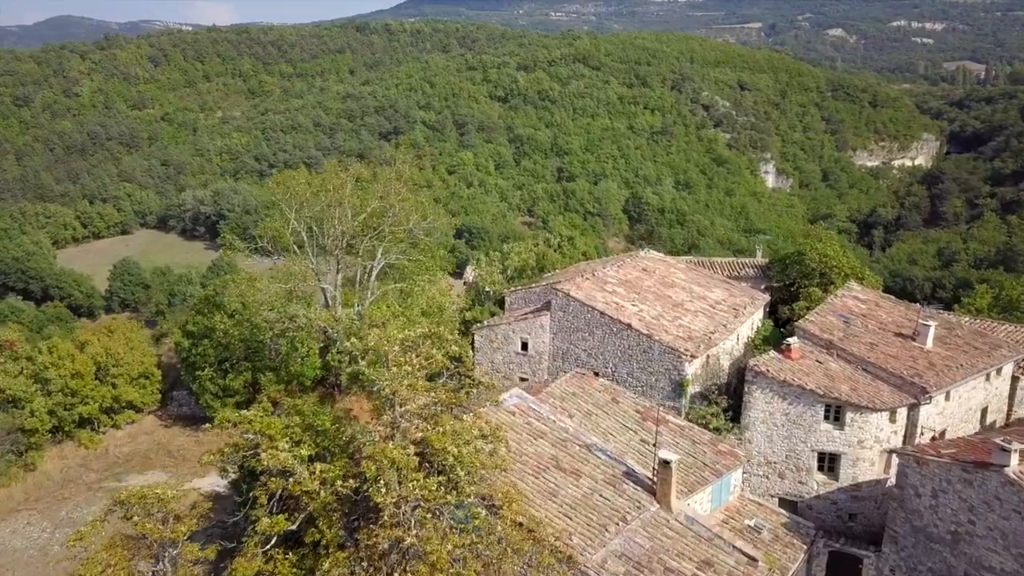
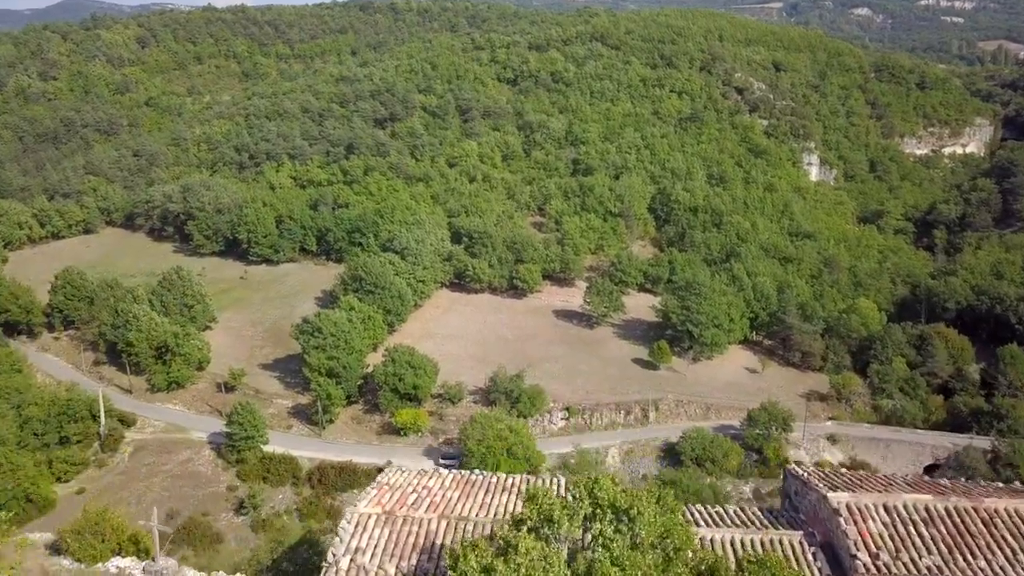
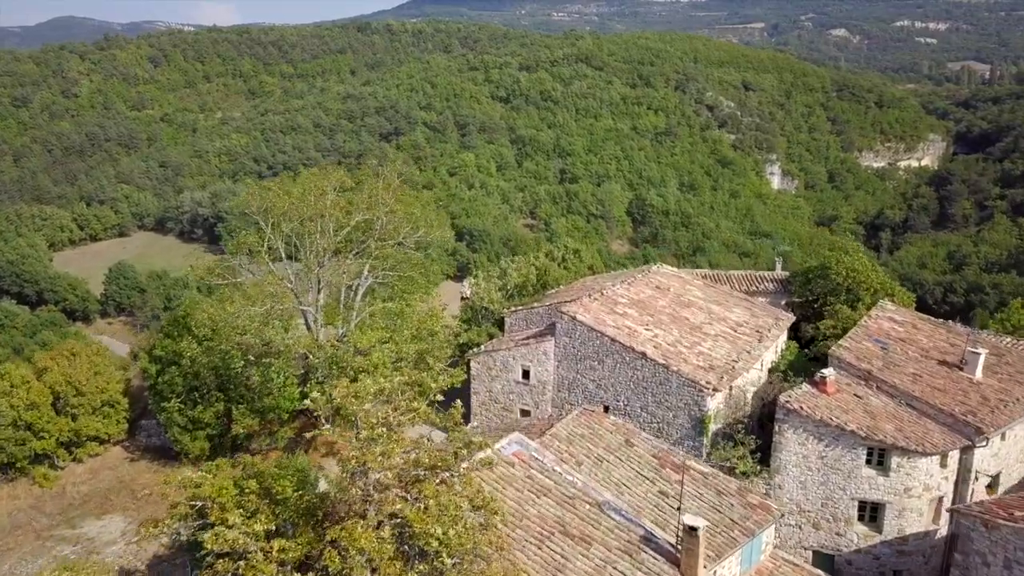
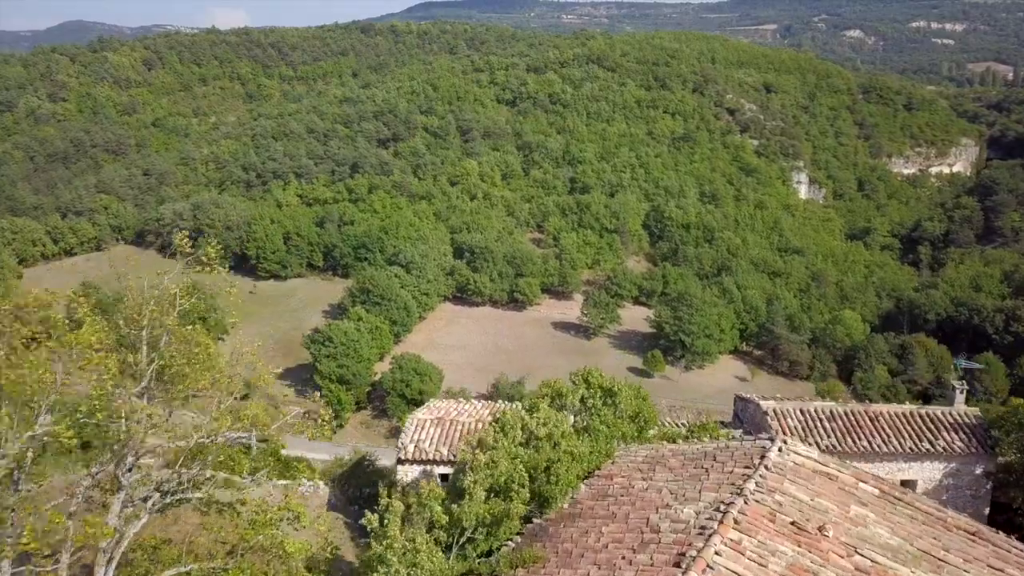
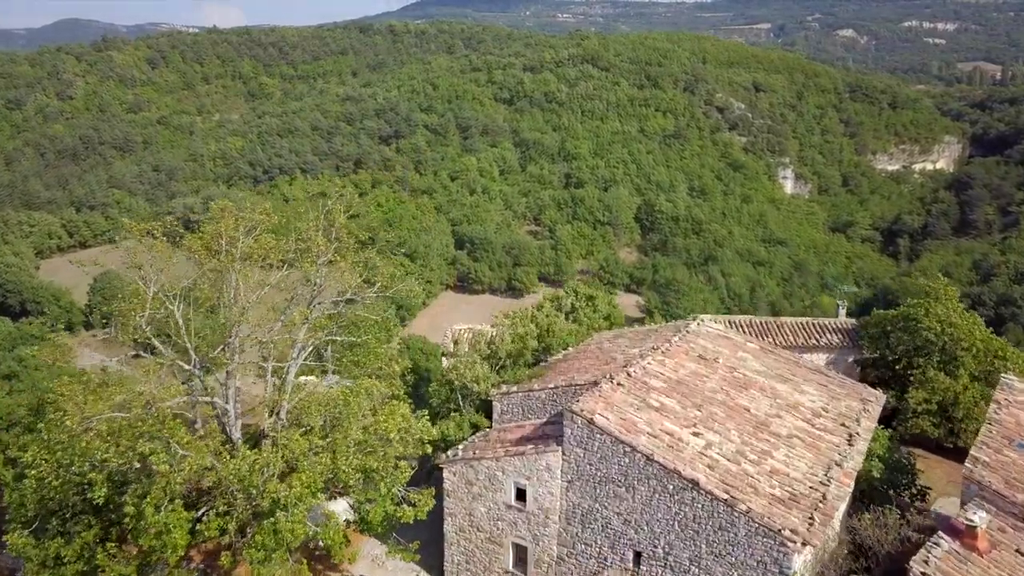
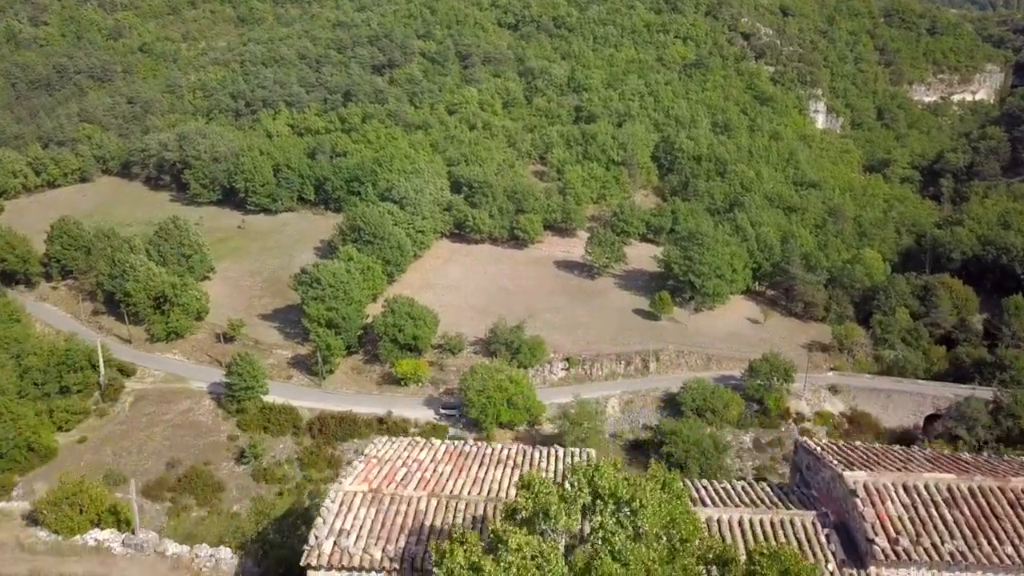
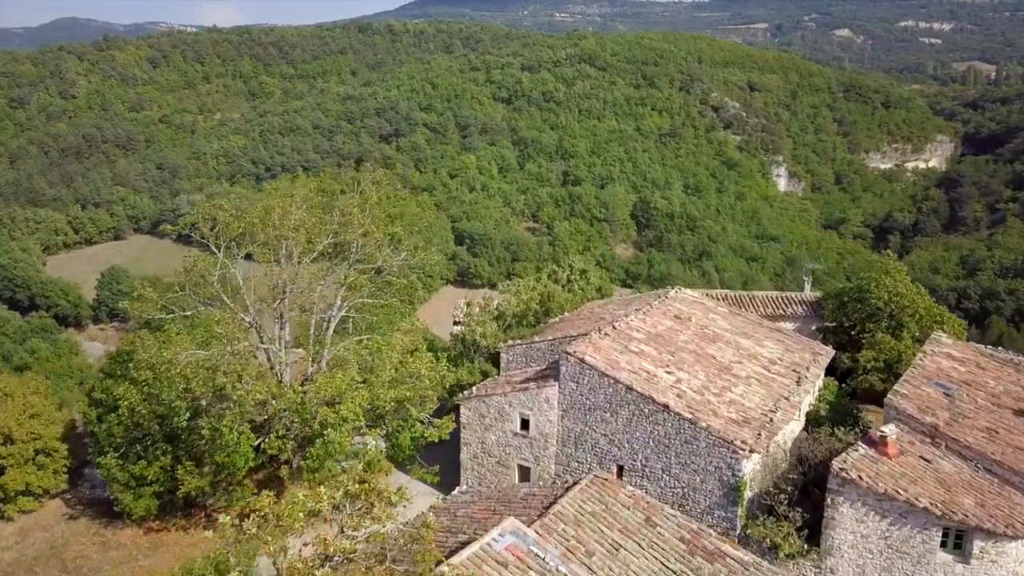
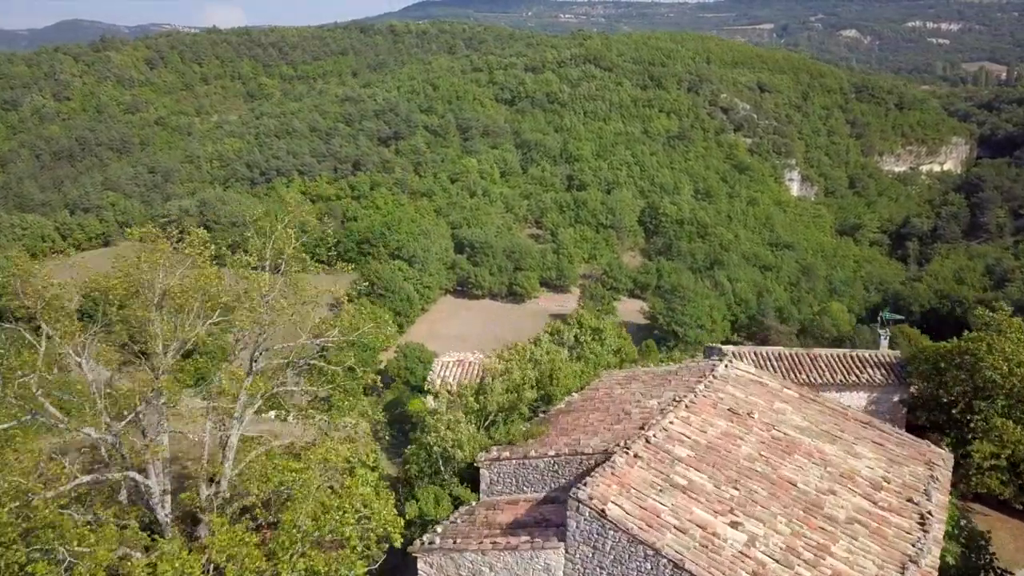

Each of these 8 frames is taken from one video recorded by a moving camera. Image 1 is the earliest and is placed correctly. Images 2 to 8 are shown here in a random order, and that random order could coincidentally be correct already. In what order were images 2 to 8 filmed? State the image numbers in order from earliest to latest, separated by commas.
3, 7, 5, 8, 4, 2, 6
